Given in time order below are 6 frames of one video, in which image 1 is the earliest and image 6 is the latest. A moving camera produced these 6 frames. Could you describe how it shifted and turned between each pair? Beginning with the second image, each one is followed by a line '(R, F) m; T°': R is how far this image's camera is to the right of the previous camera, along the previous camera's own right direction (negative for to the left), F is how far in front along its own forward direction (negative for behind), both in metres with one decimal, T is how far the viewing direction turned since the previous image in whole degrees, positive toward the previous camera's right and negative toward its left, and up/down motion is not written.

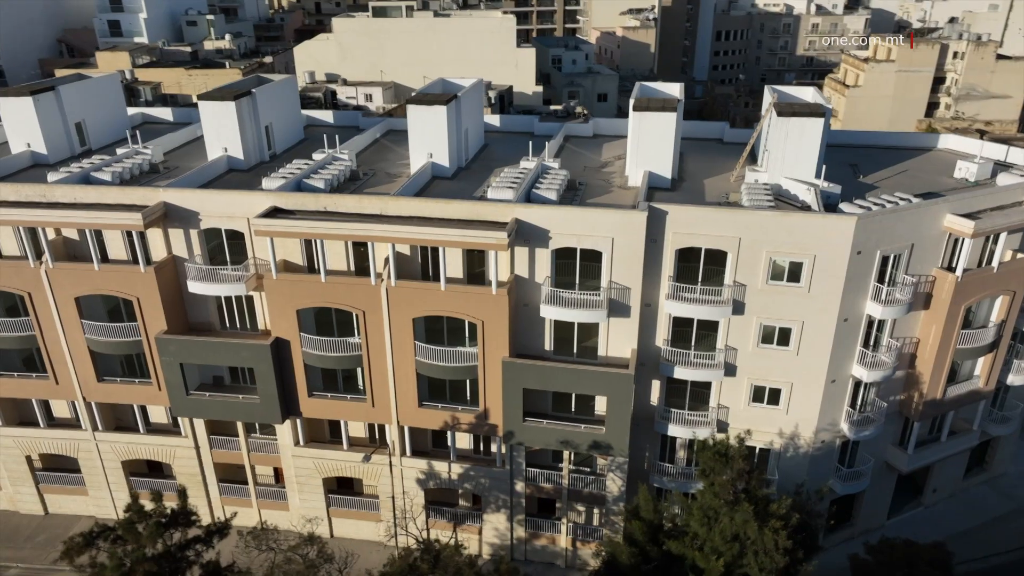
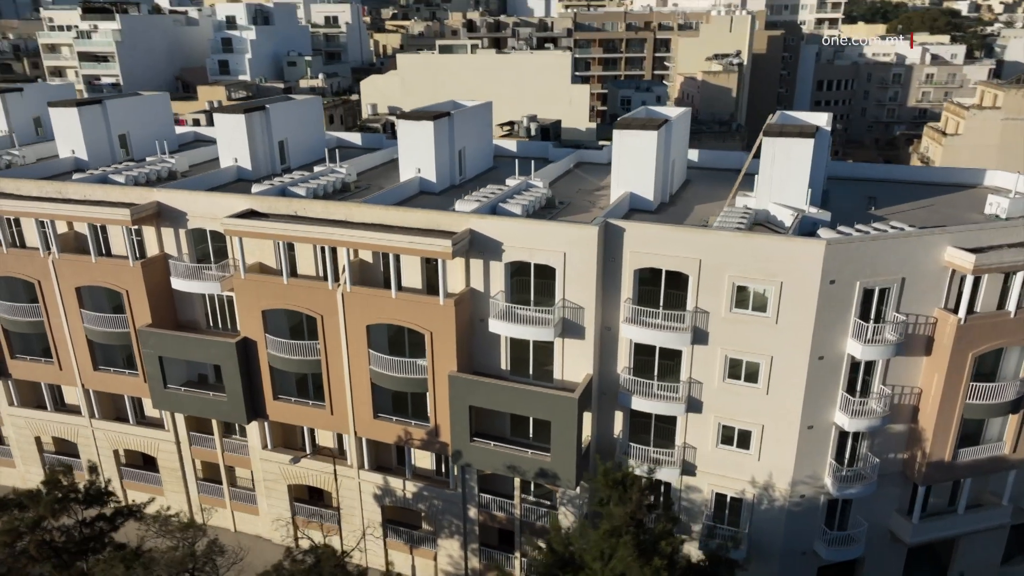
(+6.4, +1.4) m; -9°
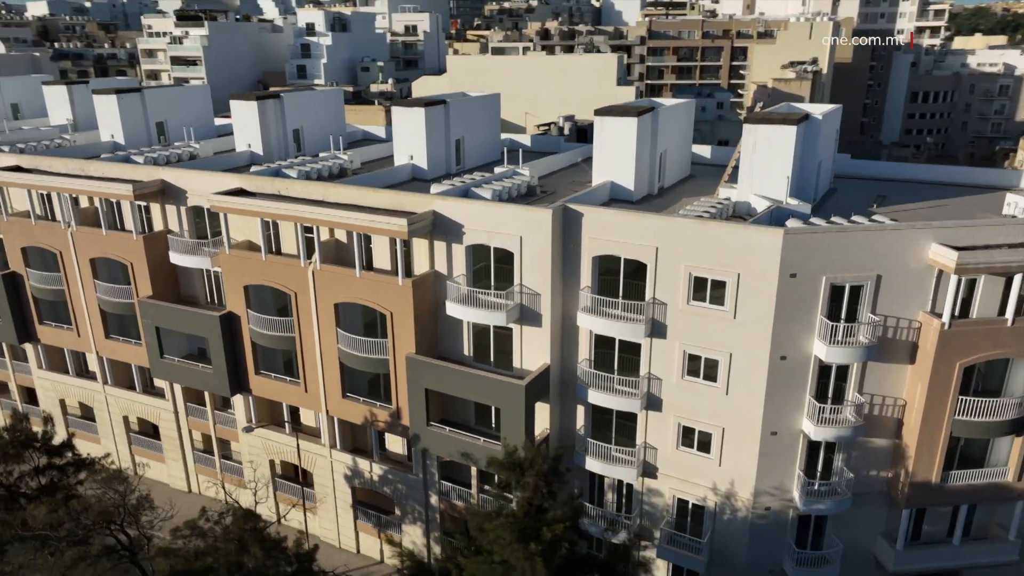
(+5.2, +0.9) m; -7°
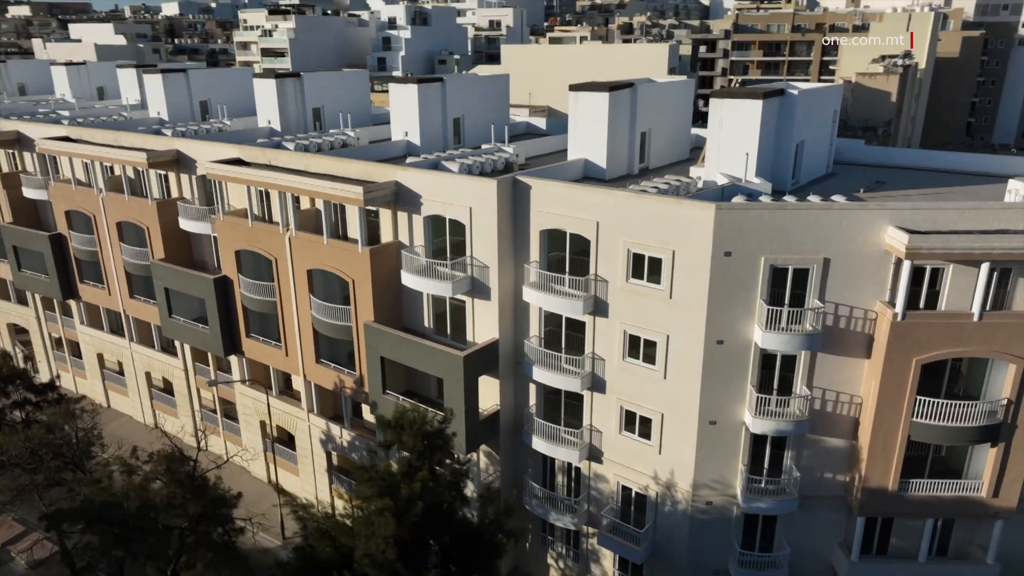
(+5.7, +0.6) m; -8°
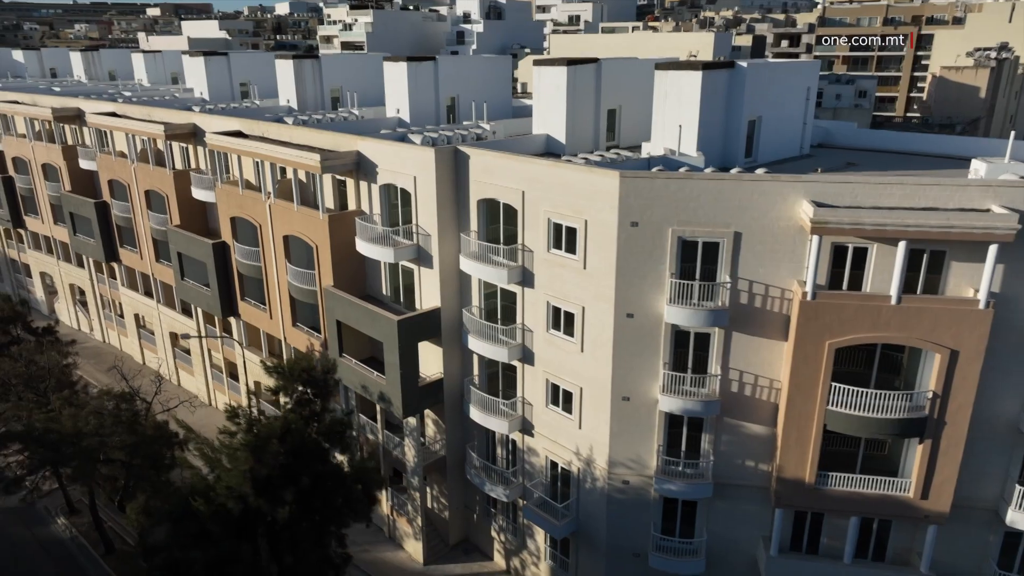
(+6.0, +0.2) m; -8°
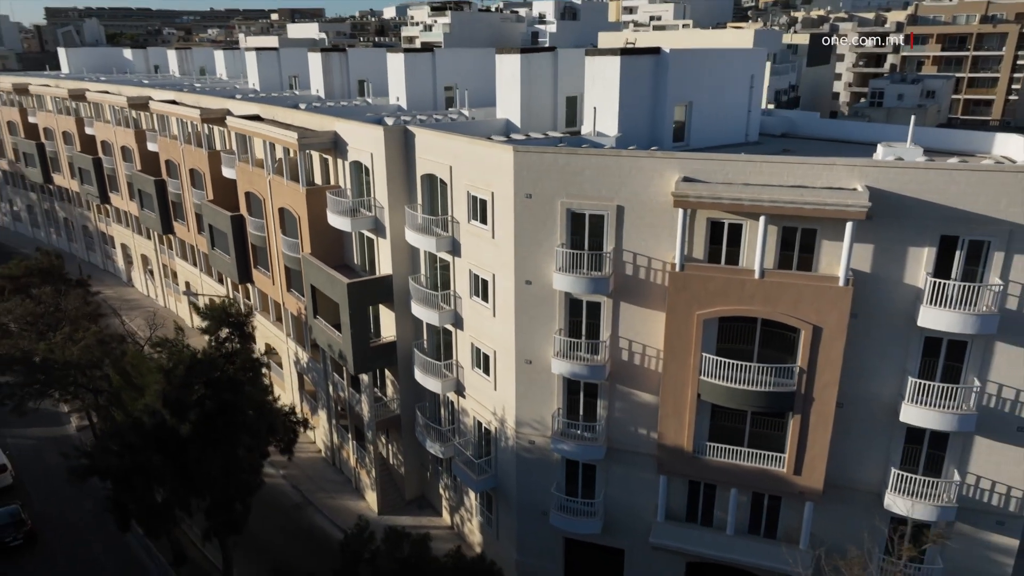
(+6.5, -1.4) m; -8°
